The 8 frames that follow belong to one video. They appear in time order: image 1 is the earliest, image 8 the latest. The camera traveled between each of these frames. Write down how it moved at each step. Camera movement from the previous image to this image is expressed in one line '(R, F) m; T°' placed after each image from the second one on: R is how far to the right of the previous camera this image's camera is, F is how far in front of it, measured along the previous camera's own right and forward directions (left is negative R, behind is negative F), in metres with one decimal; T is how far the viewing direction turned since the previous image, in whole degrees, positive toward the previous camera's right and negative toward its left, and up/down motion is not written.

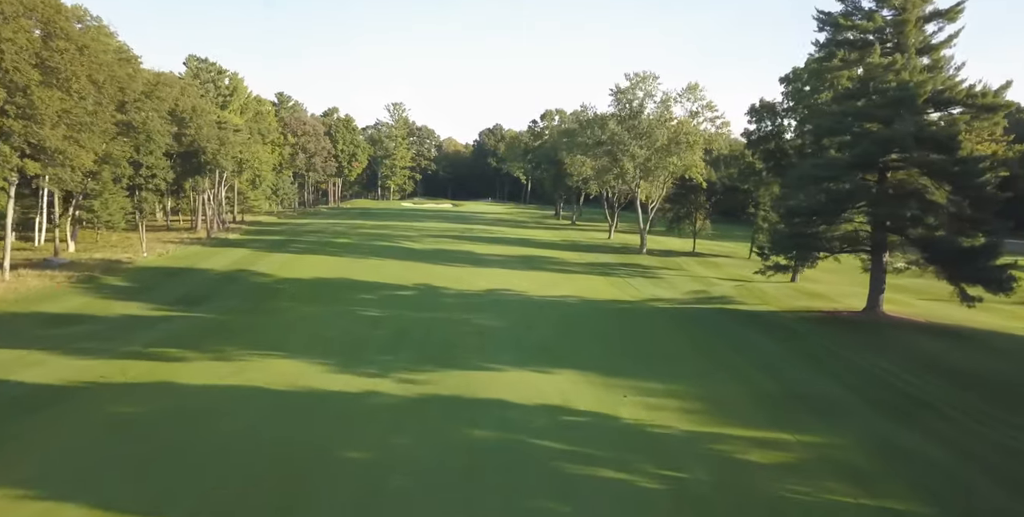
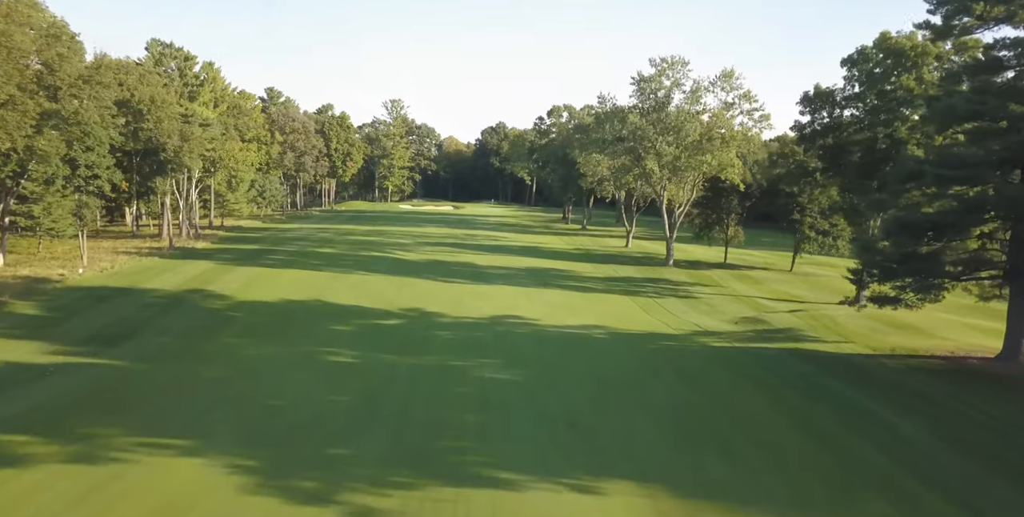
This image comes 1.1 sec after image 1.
(-0.2, +4.8) m; 0°
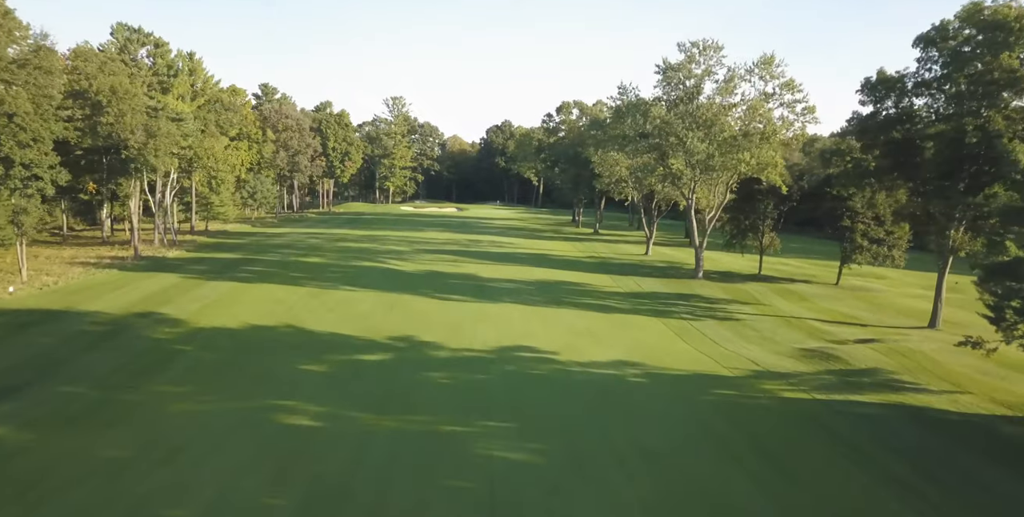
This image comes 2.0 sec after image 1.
(-0.2, +3.8) m; 0°
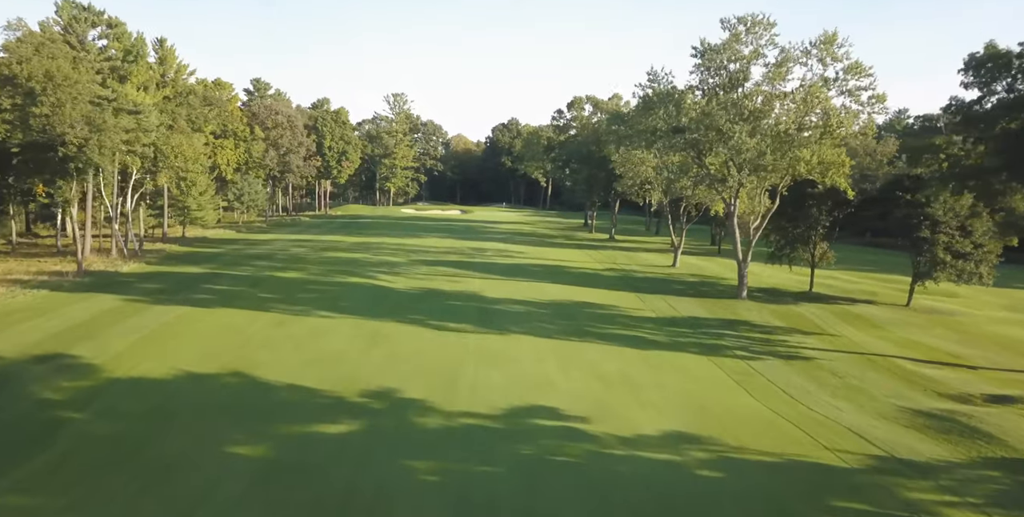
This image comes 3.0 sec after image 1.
(-0.2, +4.5) m; 0°
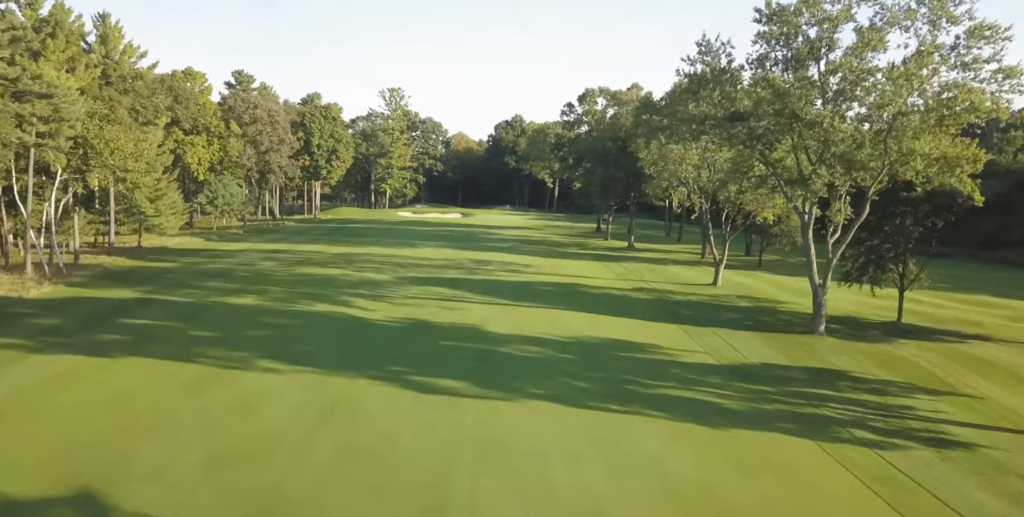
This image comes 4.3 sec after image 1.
(-0.2, +5.7) m; 0°
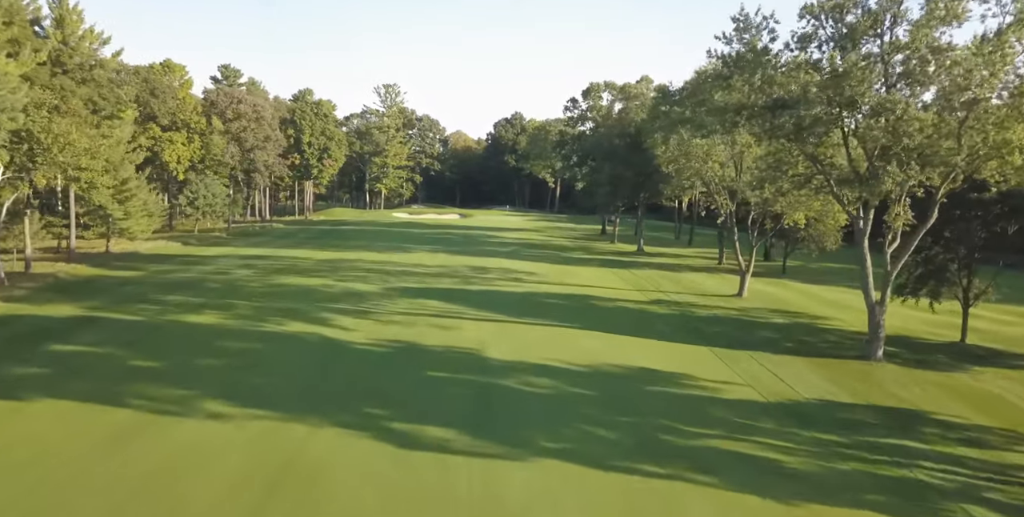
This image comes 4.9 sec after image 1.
(-0.1, +3.0) m; 0°
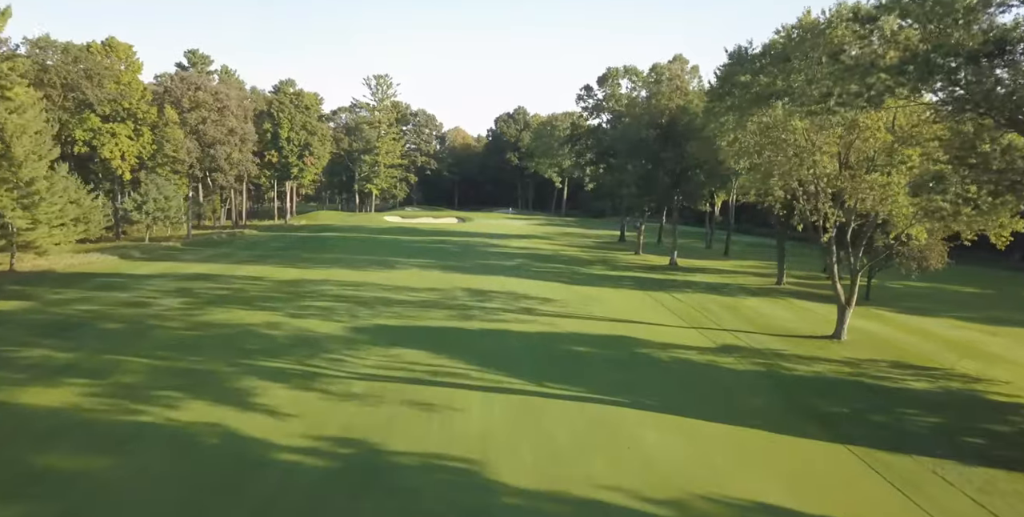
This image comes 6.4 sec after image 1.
(-0.4, +6.9) m; 0°
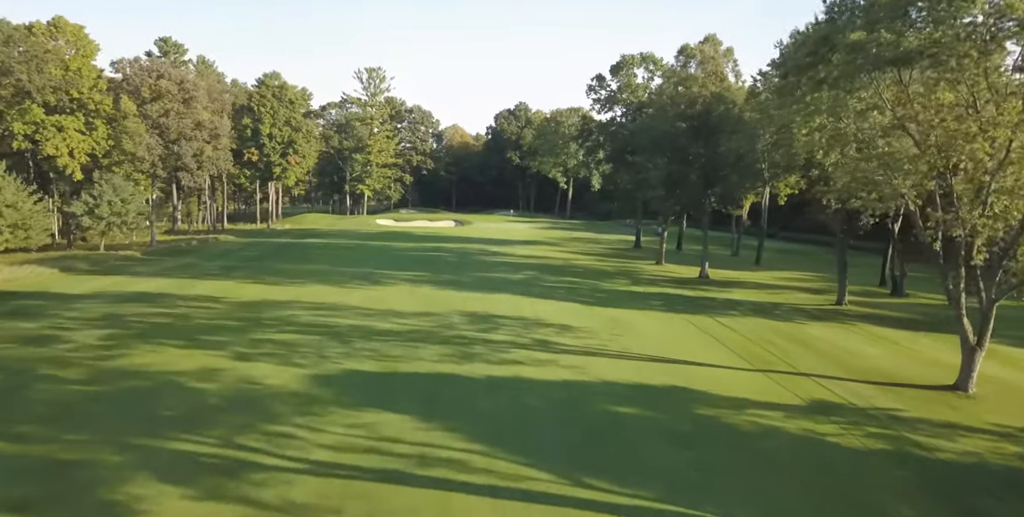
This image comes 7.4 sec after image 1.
(-0.3, +4.7) m; 0°
